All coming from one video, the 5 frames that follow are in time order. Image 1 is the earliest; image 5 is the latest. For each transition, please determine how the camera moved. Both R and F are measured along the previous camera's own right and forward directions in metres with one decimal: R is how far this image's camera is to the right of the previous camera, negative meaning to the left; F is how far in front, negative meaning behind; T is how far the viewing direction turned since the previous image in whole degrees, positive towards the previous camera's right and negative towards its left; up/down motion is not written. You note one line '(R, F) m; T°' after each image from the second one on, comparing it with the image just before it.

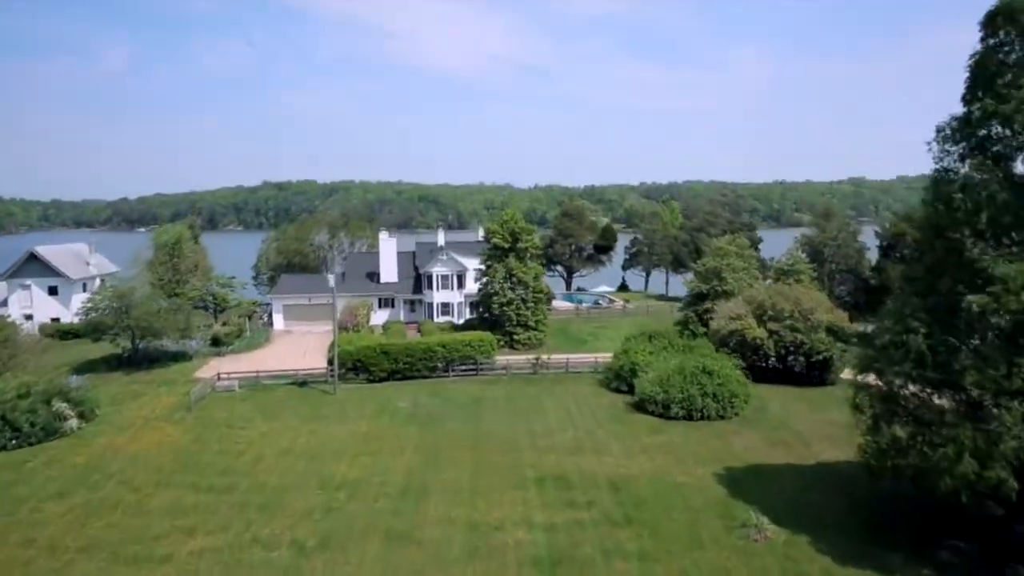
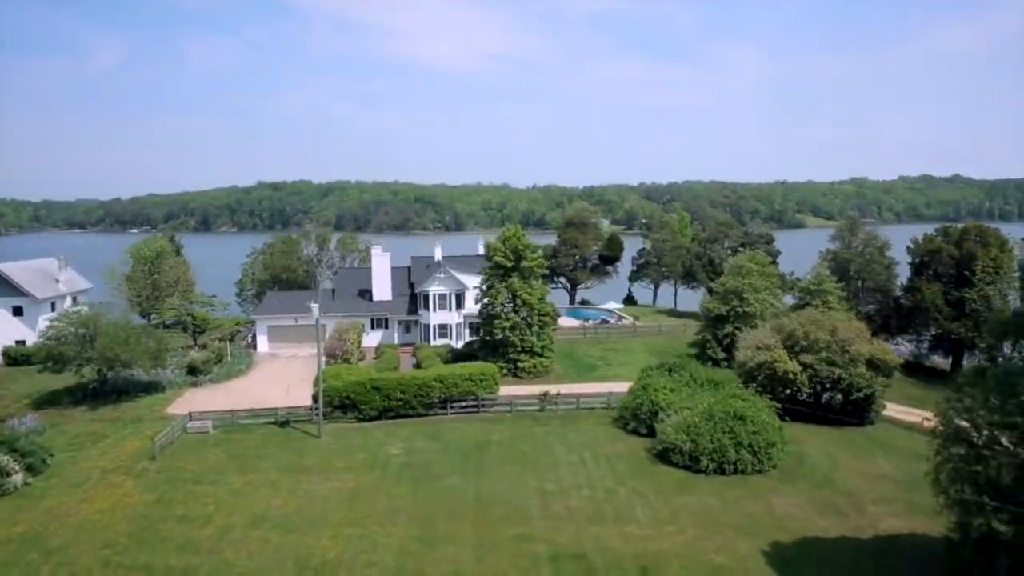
(-0.3, +3.6) m; 0°
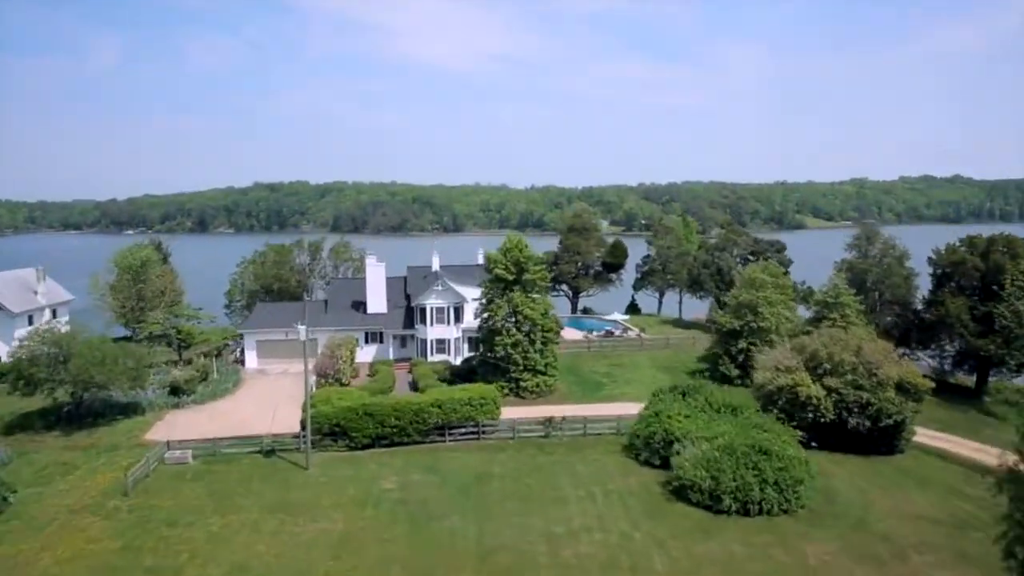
(-0.2, +2.3) m; 0°
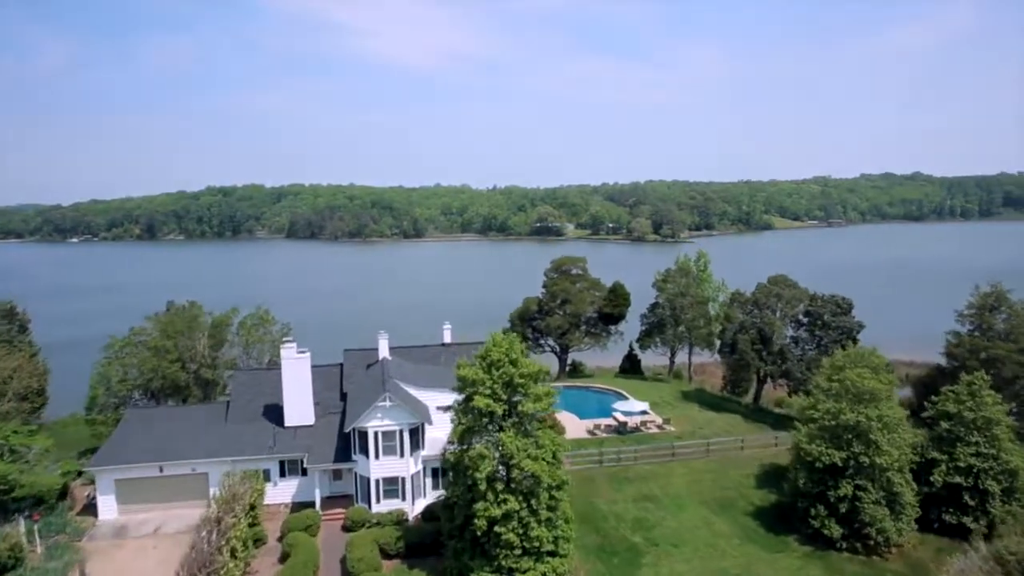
(-0.8, +14.4) m; +3°
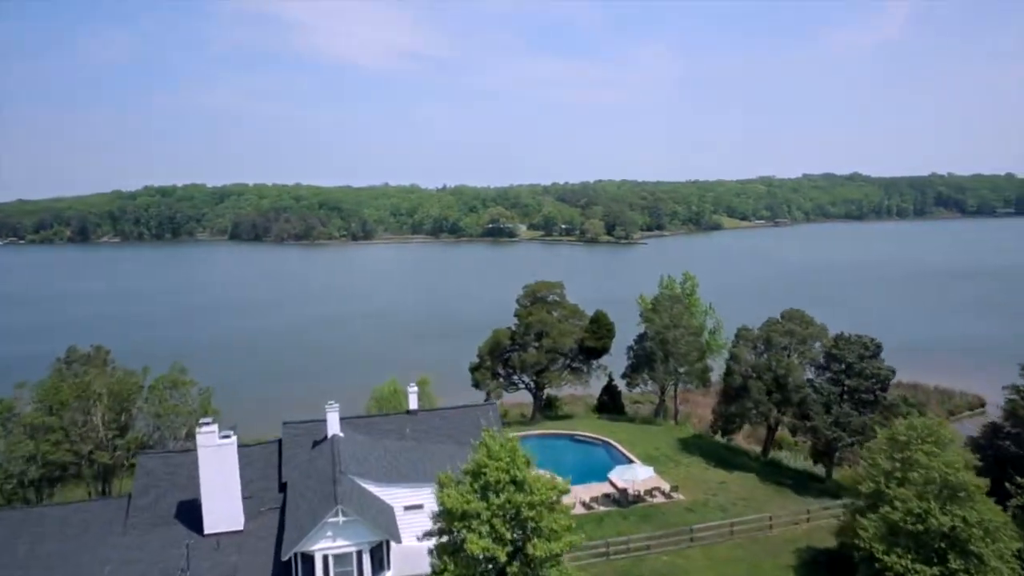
(-1.2, +7.0) m; +4°
